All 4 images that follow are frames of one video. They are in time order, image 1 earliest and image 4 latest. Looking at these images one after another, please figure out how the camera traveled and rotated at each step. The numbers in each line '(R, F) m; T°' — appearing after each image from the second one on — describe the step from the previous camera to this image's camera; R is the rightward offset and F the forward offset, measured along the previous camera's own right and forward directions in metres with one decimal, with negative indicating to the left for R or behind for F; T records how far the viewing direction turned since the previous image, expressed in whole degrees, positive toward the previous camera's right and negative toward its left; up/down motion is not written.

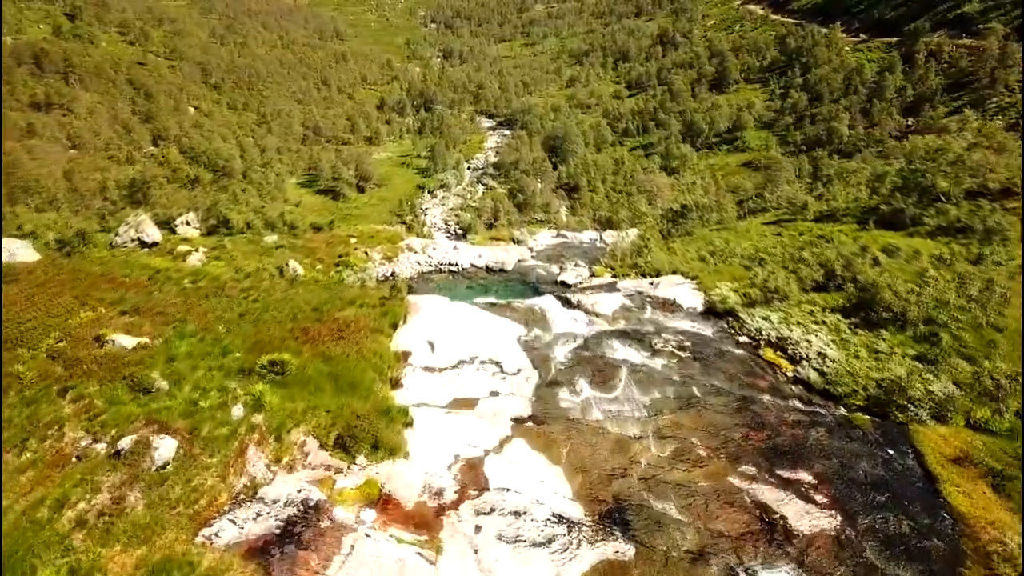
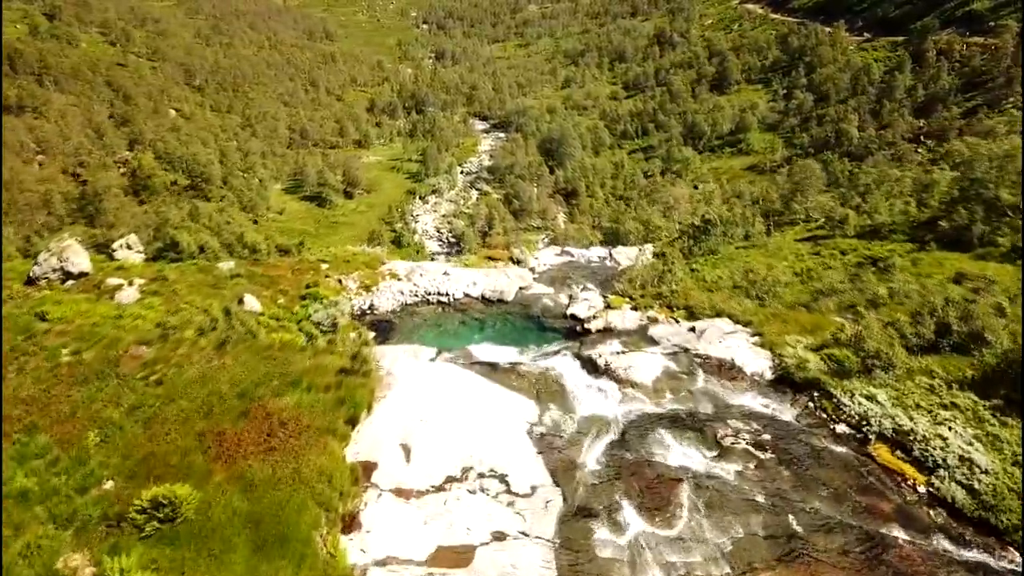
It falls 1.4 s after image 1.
(-0.3, +10.0) m; 0°
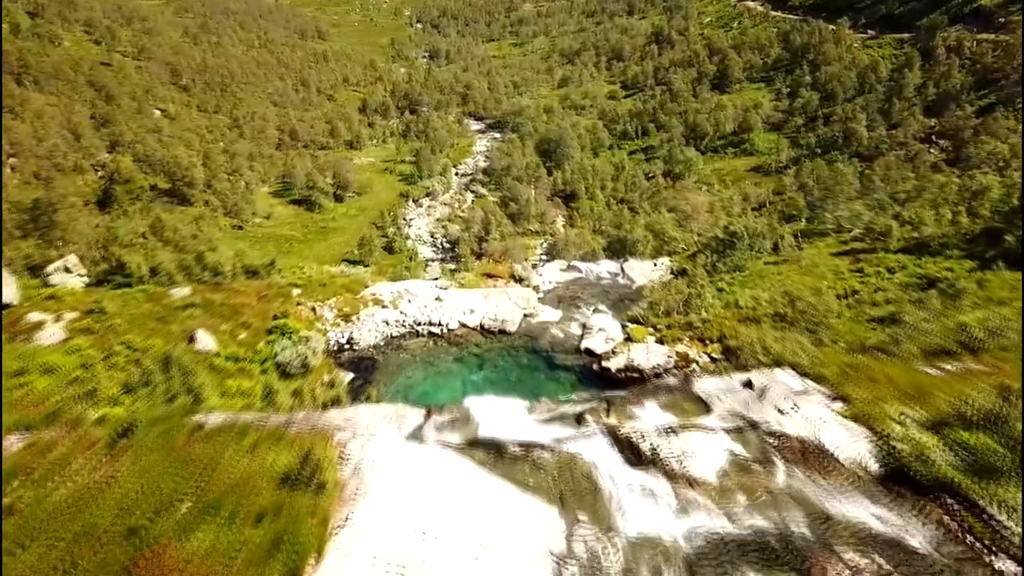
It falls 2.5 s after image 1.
(-0.4, +7.9) m; 0°
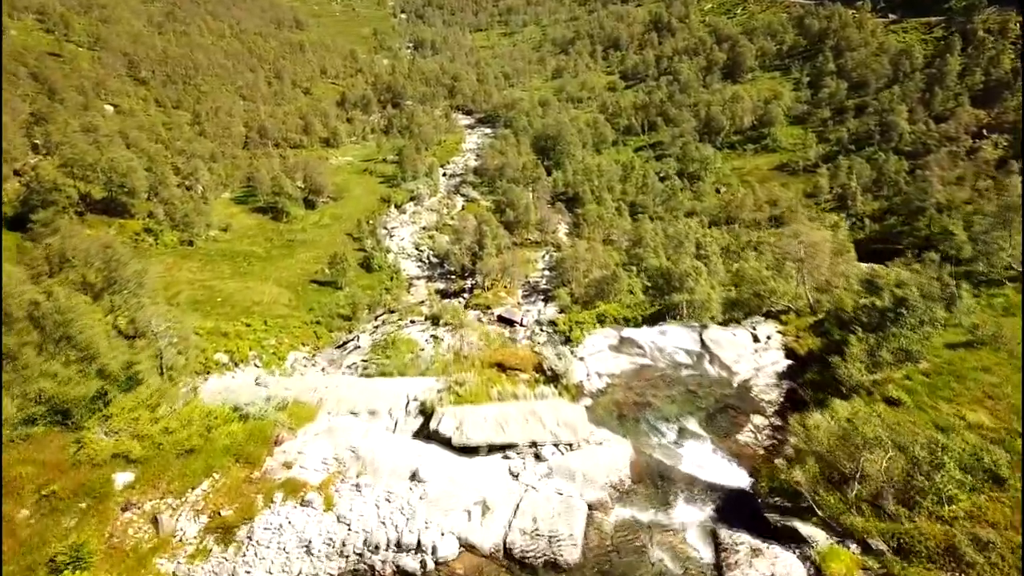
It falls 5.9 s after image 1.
(-1.4, +24.6) m; +1°
